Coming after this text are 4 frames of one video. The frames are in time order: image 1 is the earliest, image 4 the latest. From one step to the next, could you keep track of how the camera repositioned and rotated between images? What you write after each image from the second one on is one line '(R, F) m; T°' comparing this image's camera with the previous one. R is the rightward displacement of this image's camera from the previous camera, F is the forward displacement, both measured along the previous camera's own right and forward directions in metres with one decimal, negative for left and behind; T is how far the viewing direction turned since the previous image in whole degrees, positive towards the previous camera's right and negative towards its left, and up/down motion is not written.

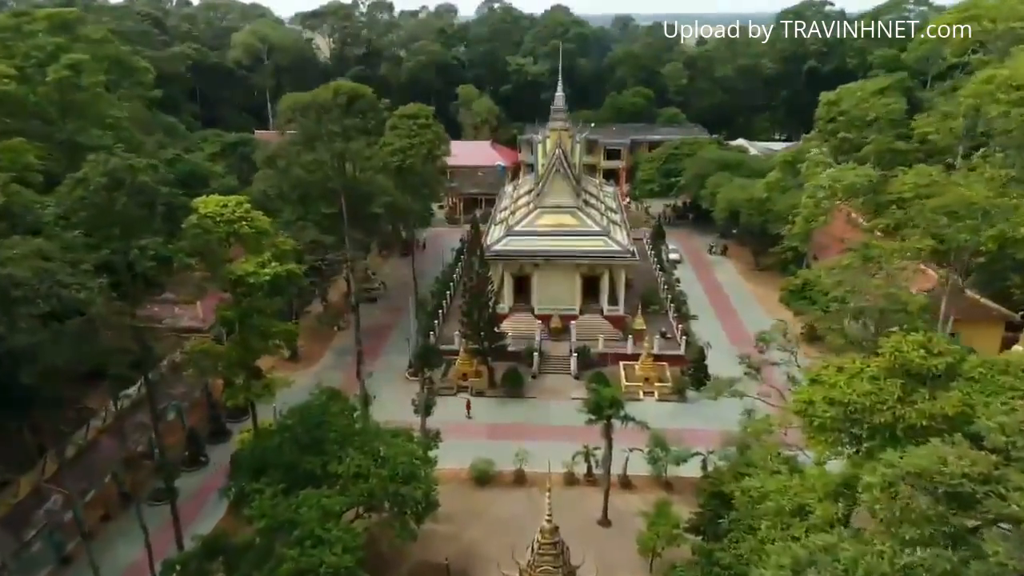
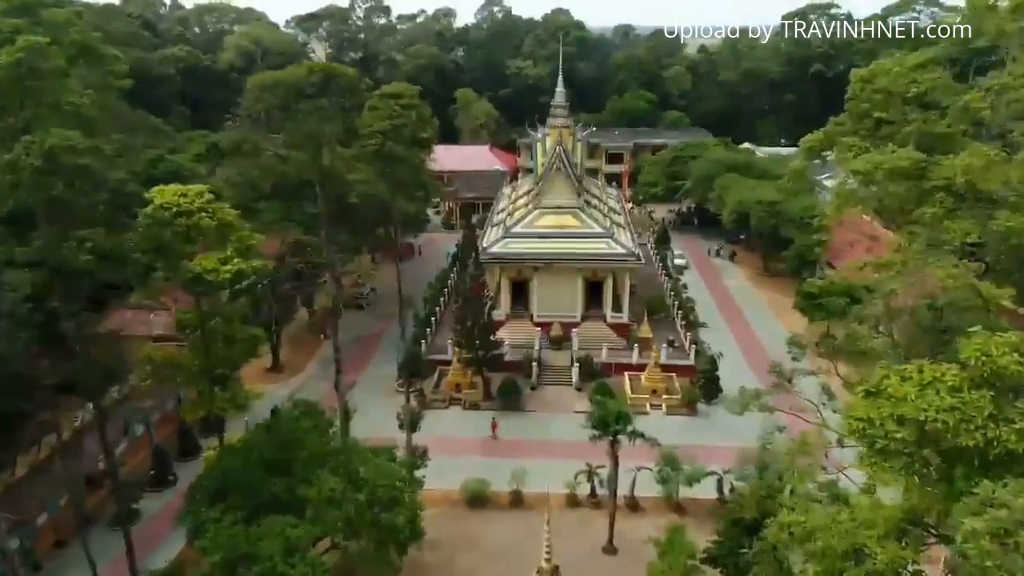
(+0.1, +2.0) m; 0°
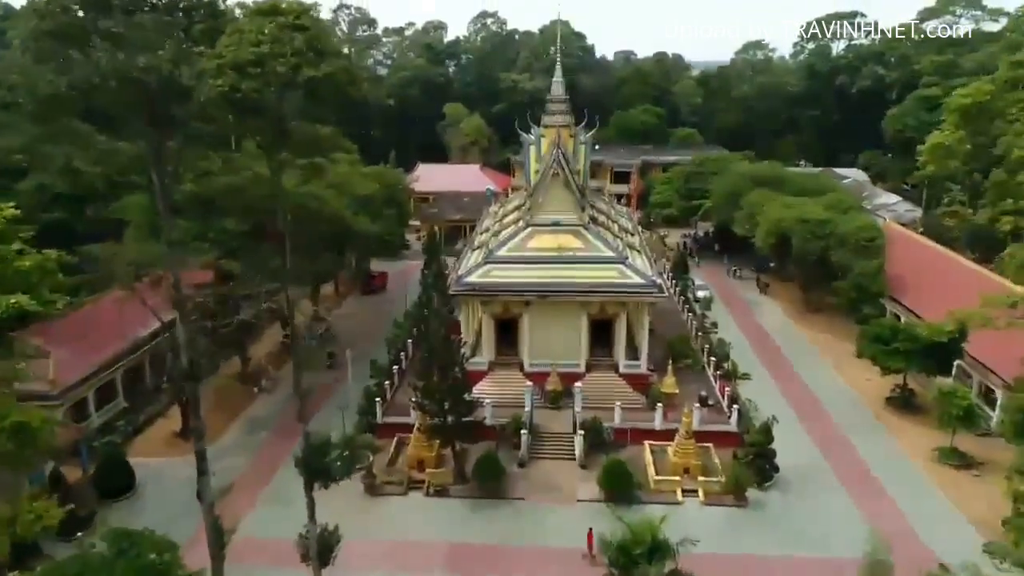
(+0.5, +7.0) m; 0°
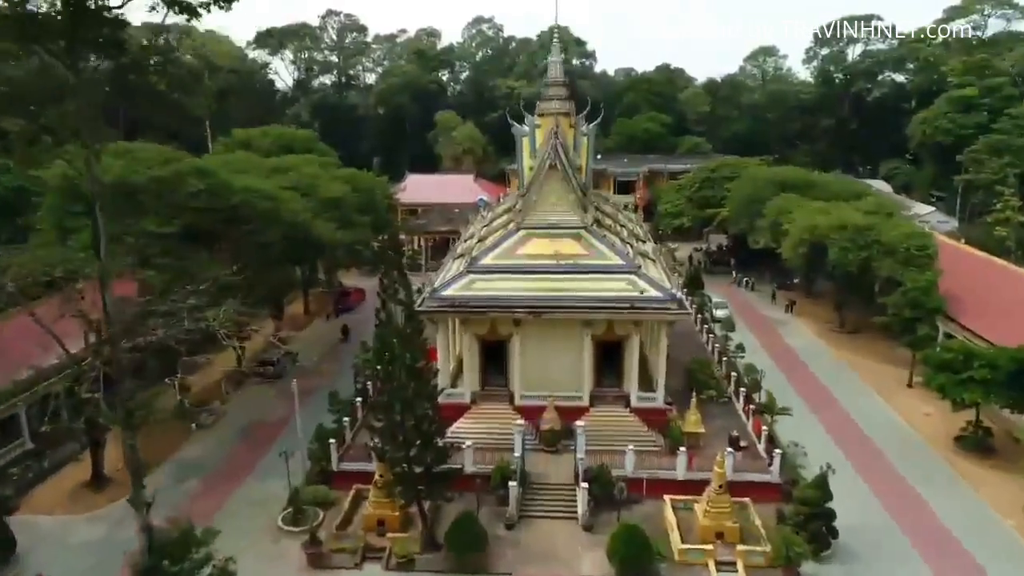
(+0.3, +4.3) m; 0°
